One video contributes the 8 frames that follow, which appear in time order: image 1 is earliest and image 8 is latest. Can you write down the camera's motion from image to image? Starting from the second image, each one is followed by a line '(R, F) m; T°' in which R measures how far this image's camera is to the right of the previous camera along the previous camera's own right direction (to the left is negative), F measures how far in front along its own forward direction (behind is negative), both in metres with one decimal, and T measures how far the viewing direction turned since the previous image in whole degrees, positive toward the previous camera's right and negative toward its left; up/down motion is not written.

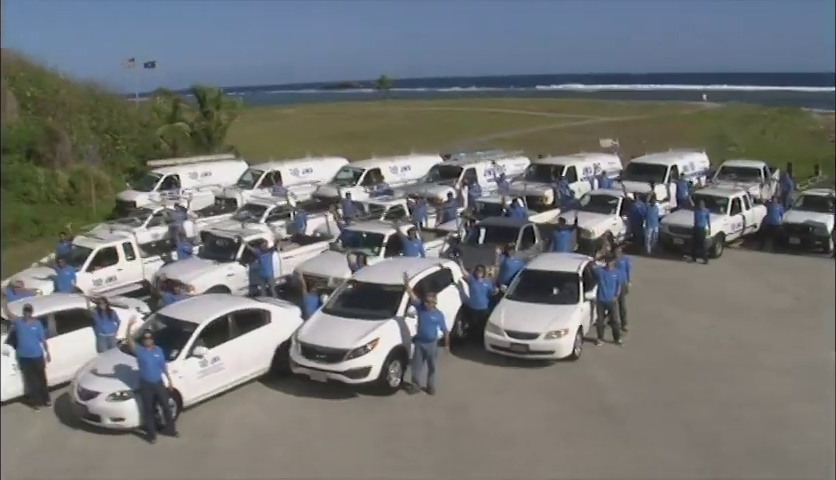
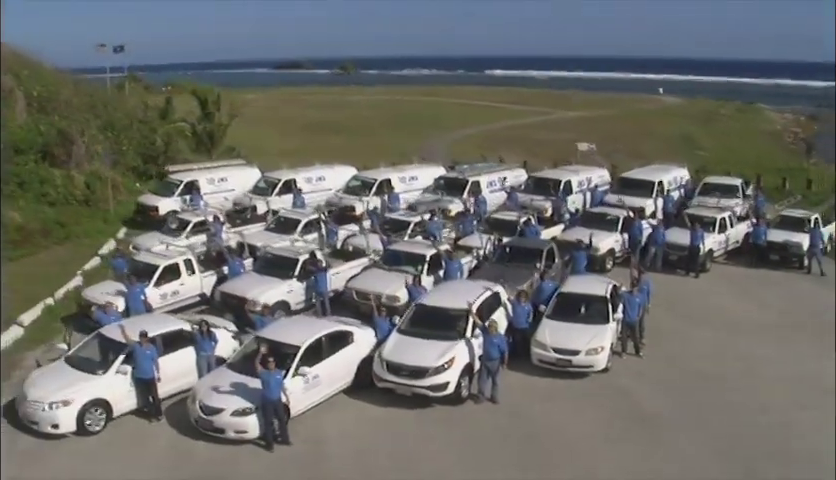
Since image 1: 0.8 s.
(-1.7, -1.4) m; +4°
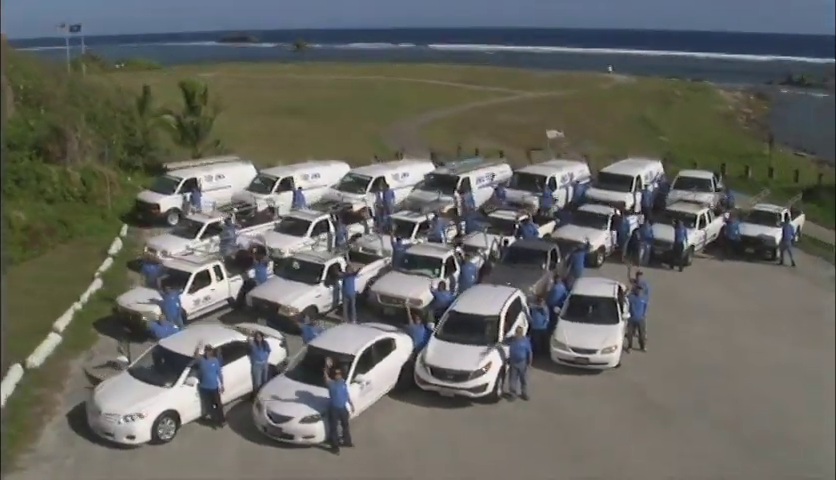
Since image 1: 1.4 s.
(-1.4, -0.9) m; +4°
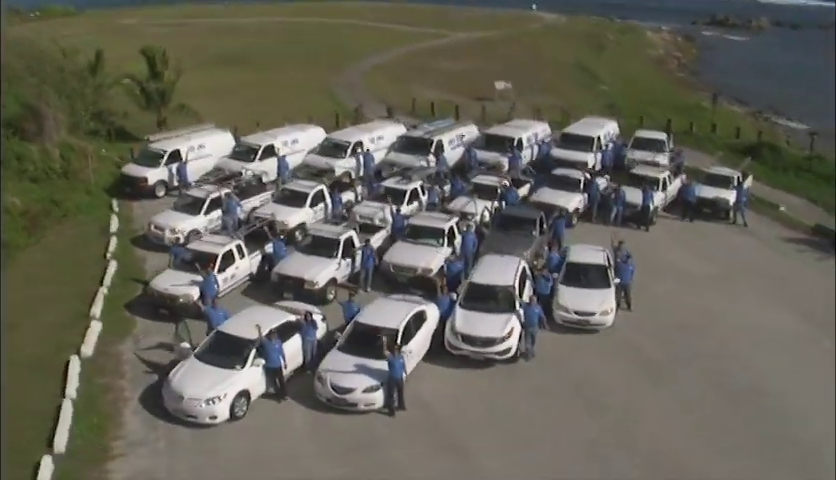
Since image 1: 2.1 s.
(-1.9, -1.3) m; +6°
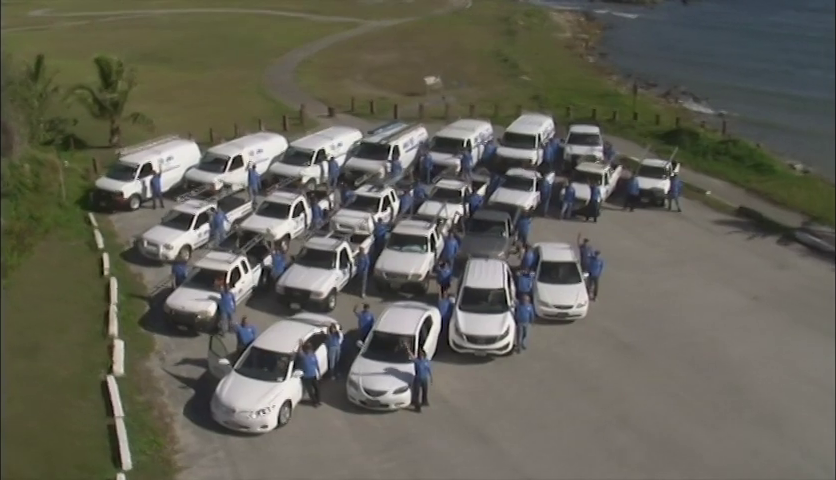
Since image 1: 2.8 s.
(-1.9, -1.5) m; +7°
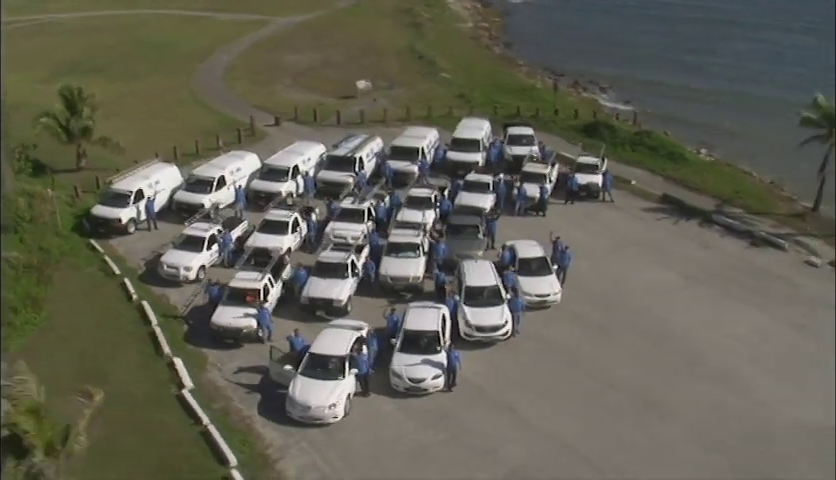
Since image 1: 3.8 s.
(-2.8, -2.9) m; +8°
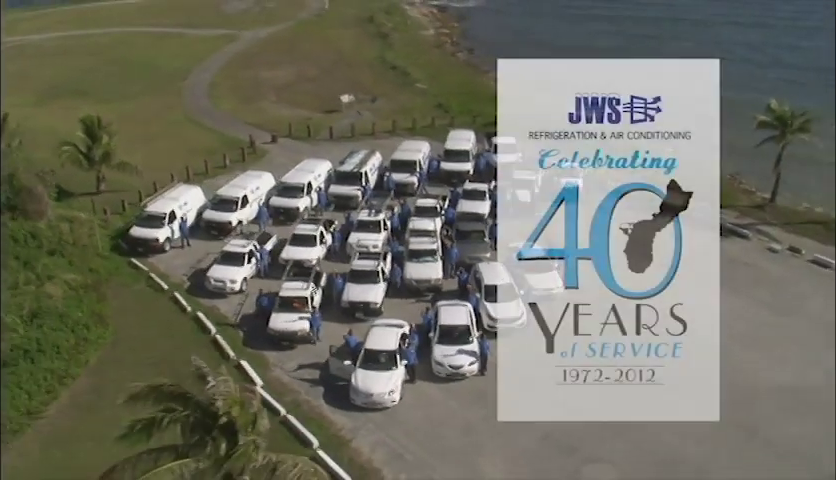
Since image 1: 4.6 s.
(-2.1, -3.0) m; +3°
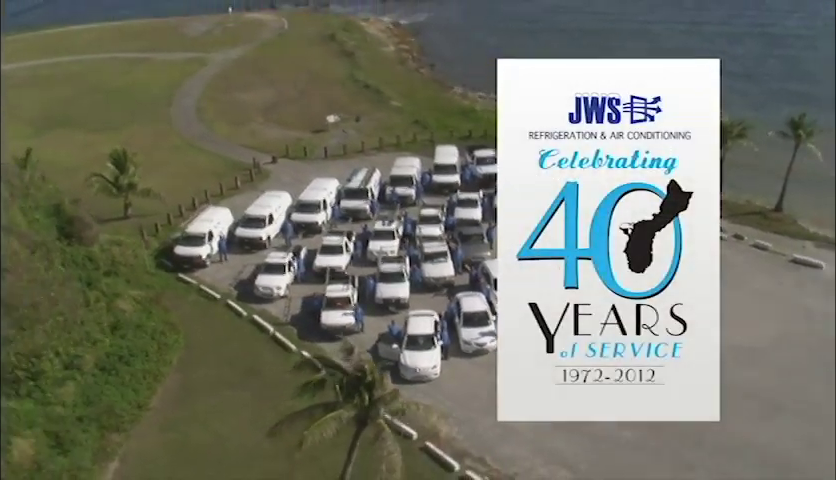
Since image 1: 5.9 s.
(-2.6, -4.8) m; +4°
